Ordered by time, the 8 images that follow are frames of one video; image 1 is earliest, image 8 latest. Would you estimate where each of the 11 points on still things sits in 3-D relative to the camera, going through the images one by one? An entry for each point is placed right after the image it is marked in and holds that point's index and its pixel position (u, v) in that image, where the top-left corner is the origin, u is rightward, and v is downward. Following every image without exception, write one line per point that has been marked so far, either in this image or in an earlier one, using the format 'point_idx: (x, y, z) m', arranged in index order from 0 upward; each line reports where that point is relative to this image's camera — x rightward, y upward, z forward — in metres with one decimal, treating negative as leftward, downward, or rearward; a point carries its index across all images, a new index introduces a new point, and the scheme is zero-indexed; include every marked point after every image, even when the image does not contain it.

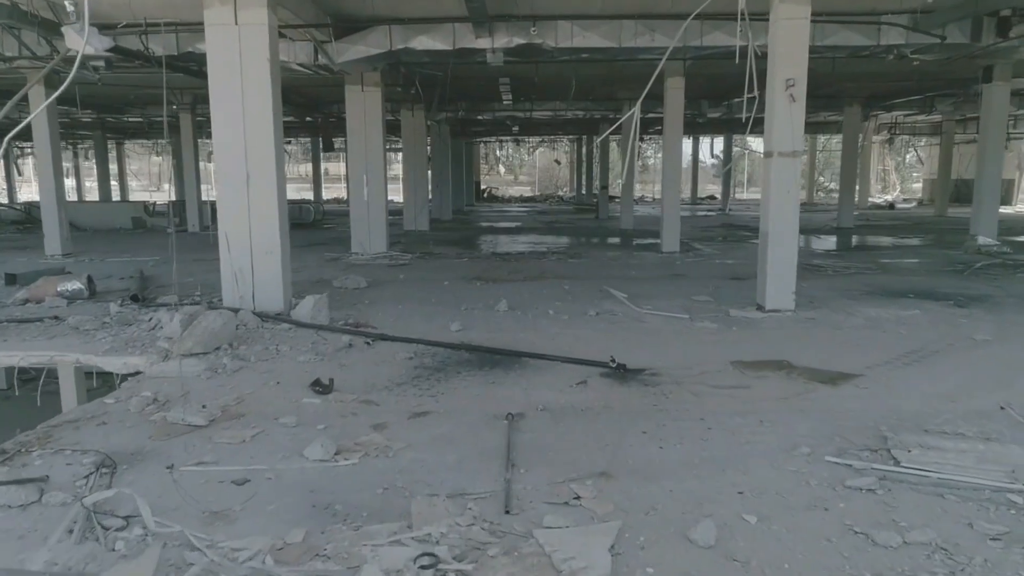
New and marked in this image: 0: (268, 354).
0: (-1.8, -0.5, +5.2) m
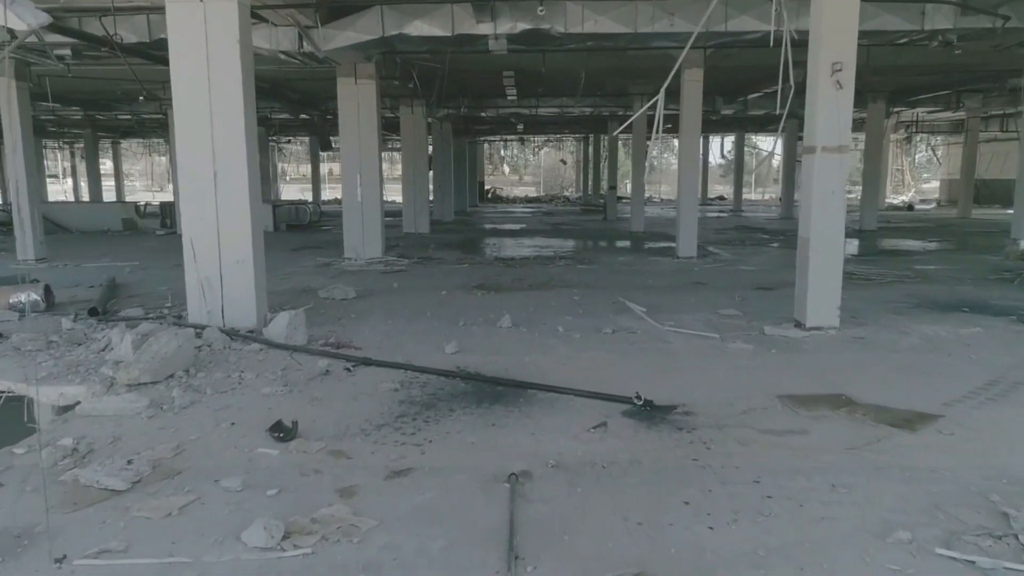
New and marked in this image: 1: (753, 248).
0: (-1.8, -0.6, +4.4) m
1: (+4.3, +0.7, +12.5) m
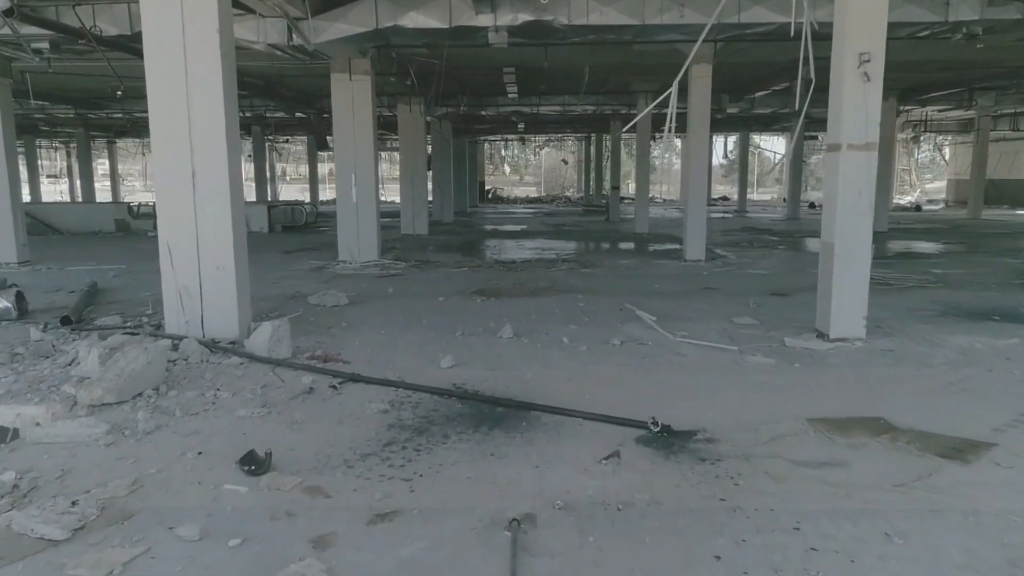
0: (-1.8, -0.7, +4.0) m
1: (+4.3, +0.6, +12.1) m
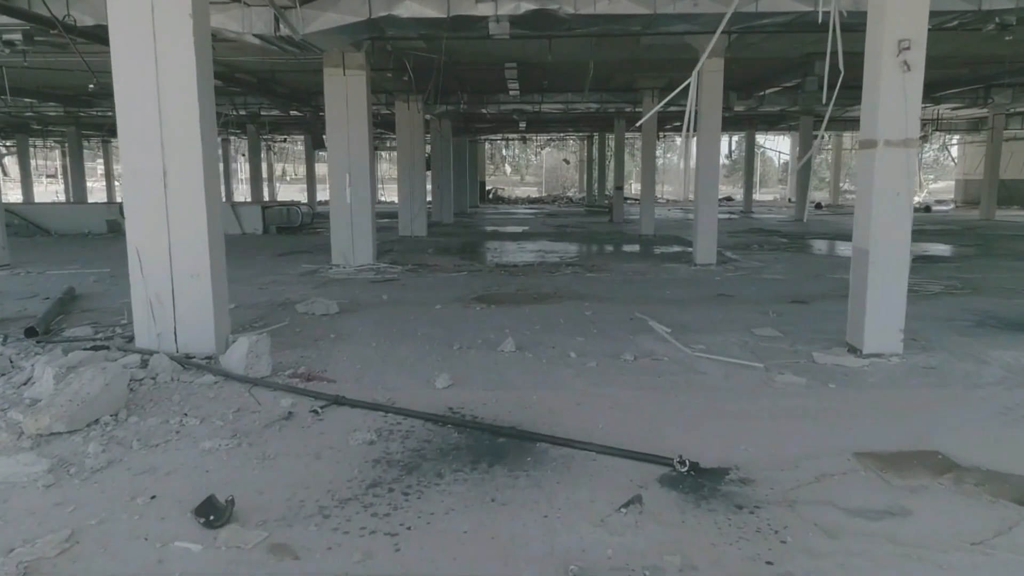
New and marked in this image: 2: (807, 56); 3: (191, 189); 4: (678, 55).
0: (-1.8, -0.7, +3.6) m
1: (+4.4, +0.6, +11.6) m
2: (+4.8, +3.8, +11.4) m
3: (-2.2, +0.7, +4.8) m
4: (+2.6, +3.6, +10.9) m
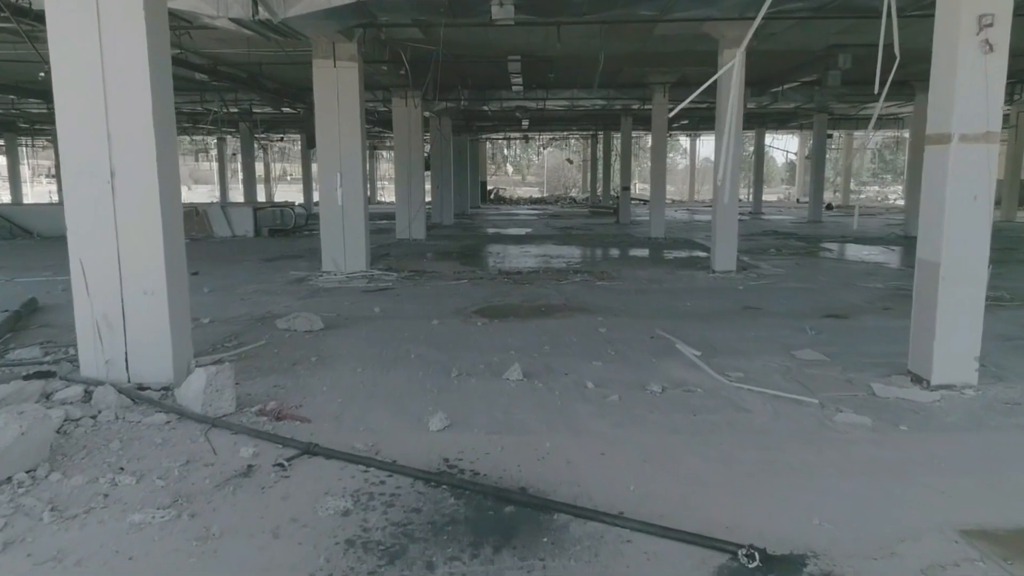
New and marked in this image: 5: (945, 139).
0: (-1.7, -0.8, +2.9) m
1: (+4.4, +0.5, +10.9) m
2: (+4.9, +3.7, +10.7) m
3: (-2.2, +0.6, +4.1) m
4: (+2.6, +3.5, +10.2) m
5: (+2.4, +0.9, +4.0) m
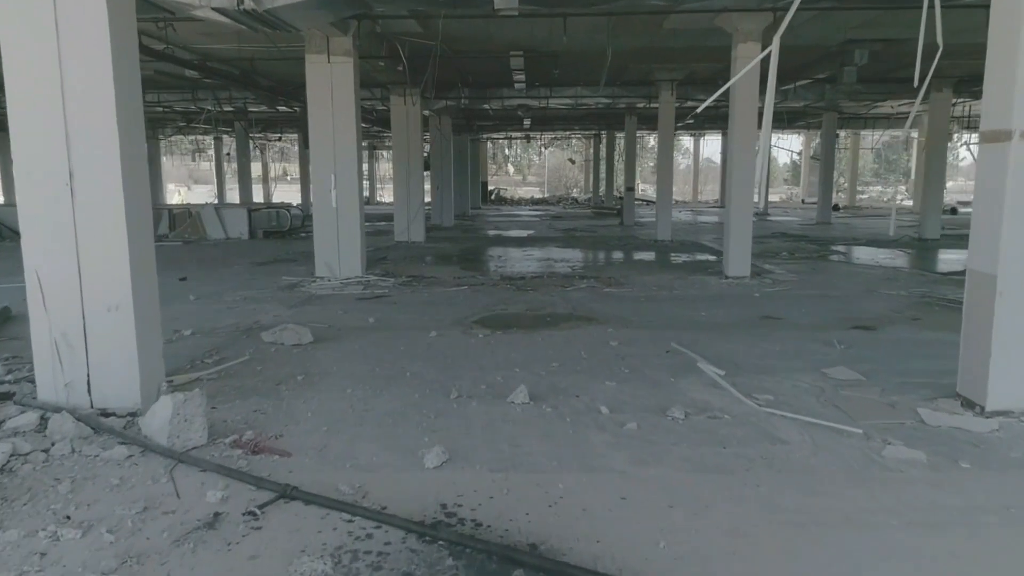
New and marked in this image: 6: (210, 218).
0: (-1.7, -0.9, +2.4) m
1: (+4.4, +0.4, +10.5) m
2: (+4.9, +3.6, +10.3) m
3: (-2.1, +0.5, +3.7) m
4: (+2.7, +3.4, +9.7) m
5: (+2.5, +0.8, +3.5) m
6: (-6.5, +1.5, +15.0) m
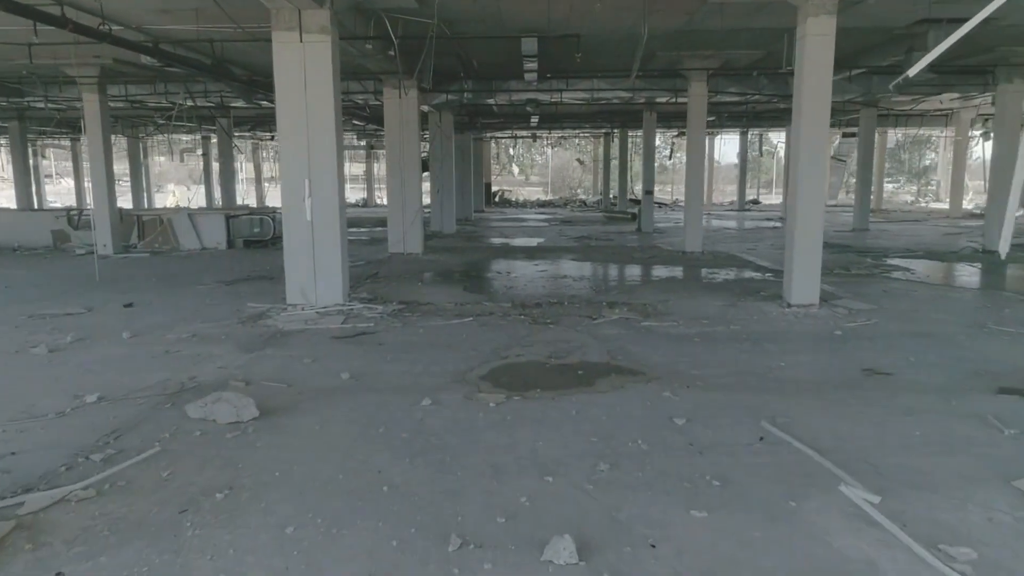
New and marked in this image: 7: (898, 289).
0: (-1.6, -1.2, +0.8) m
1: (+4.6, +0.1, +8.9) m
2: (+5.1, +3.3, +8.7) m
3: (-2.0, +0.2, +2.1) m
4: (+2.8, +3.1, +8.1) m
5: (+2.6, +0.5, +1.9) m
6: (-6.4, +1.2, +13.5) m
7: (+4.7, 0.0, +8.4) m
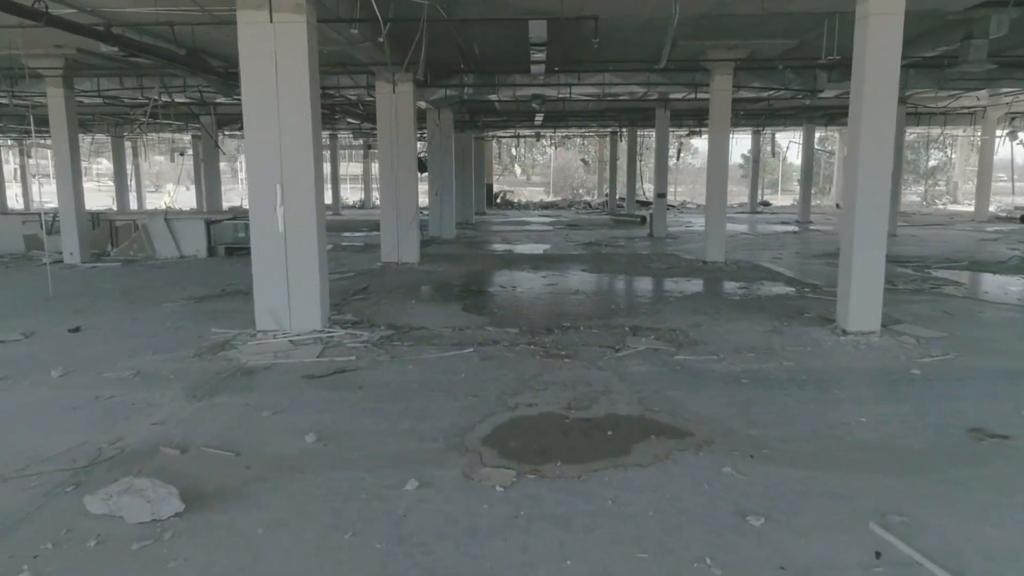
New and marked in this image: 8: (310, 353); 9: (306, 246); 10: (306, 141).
0: (-1.5, -1.4, -0.2) m
1: (+4.7, -0.1, +7.9) m
2: (+5.1, +3.1, +7.7) m
3: (-1.9, 0.0, +1.1) m
4: (+2.9, +2.9, +7.1) m
5: (+2.7, +0.3, +0.9) m
6: (-6.3, +1.0, +12.4) m
7: (+4.7, -0.2, +7.4) m
8: (-1.6, -0.5, +5.5) m
9: (-1.8, +0.4, +6.2) m
10: (-1.8, +1.2, +6.0) m
